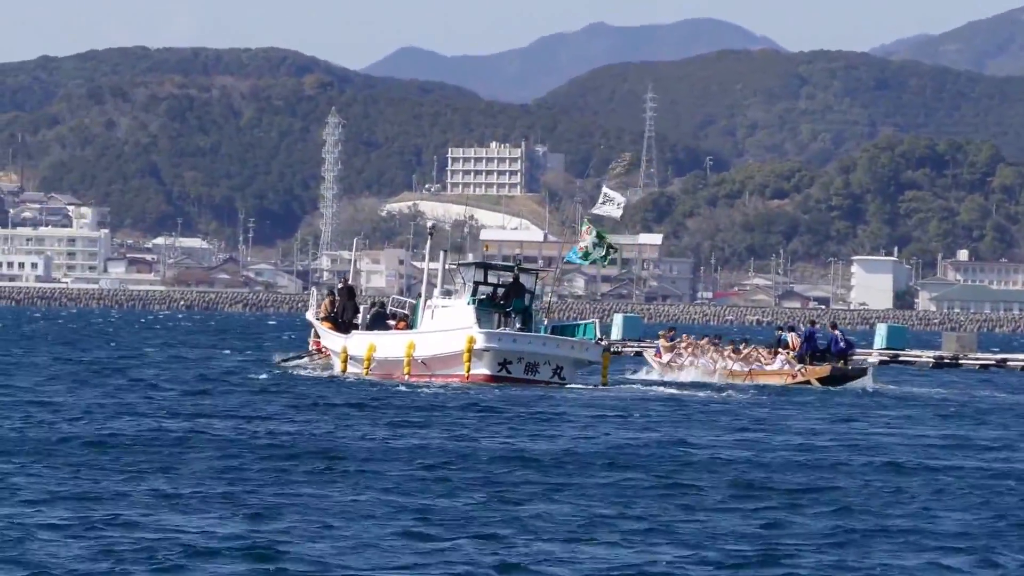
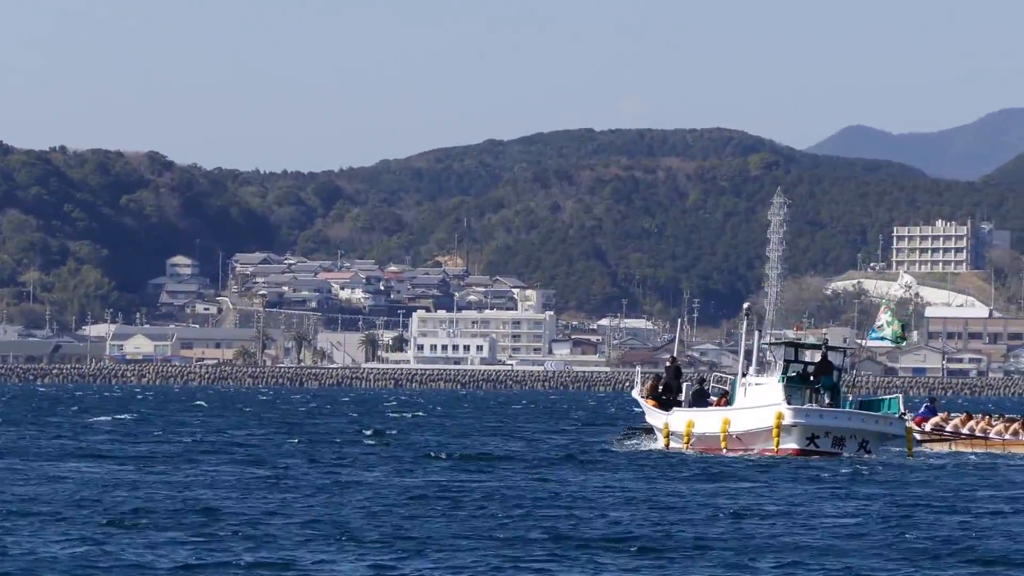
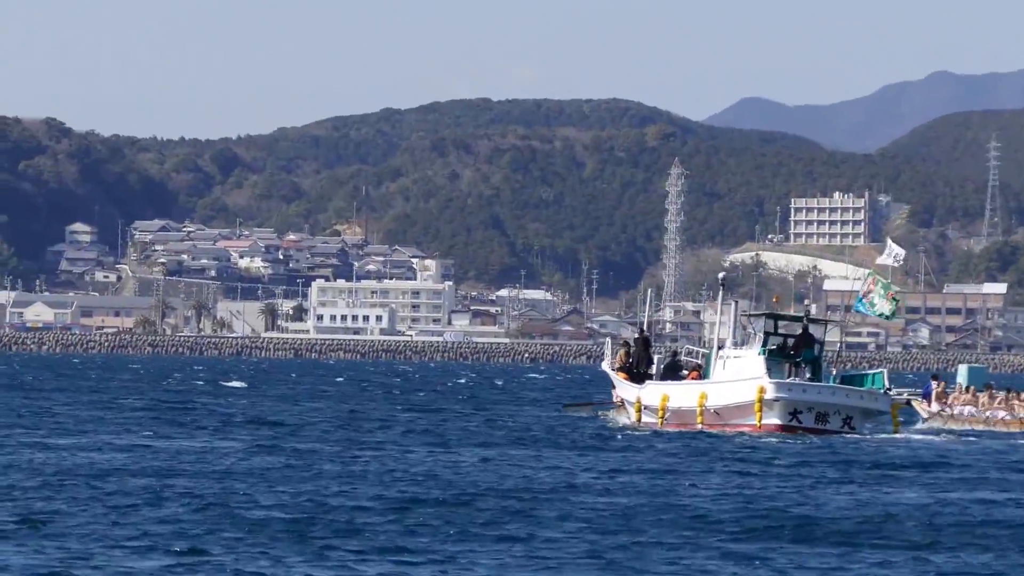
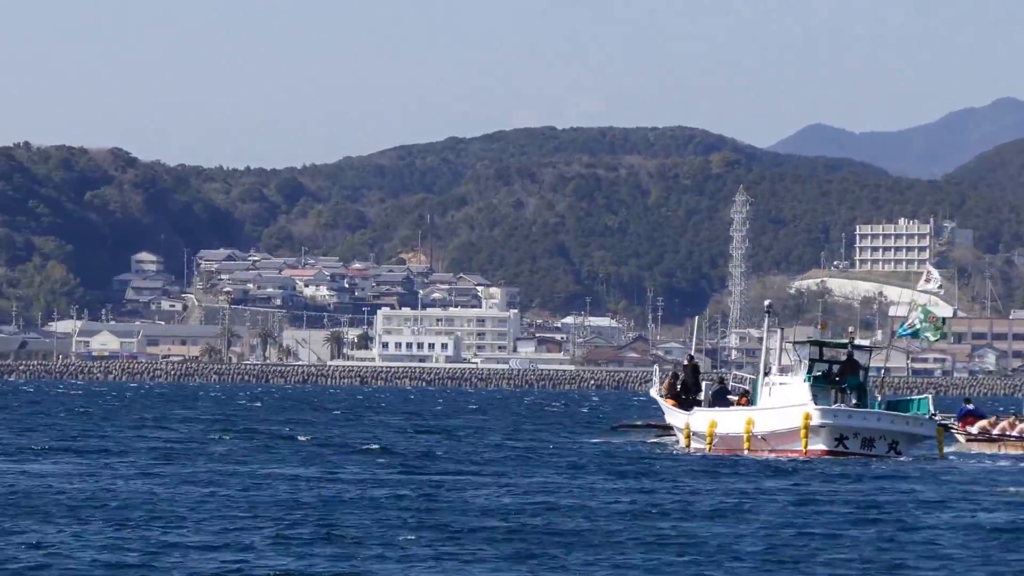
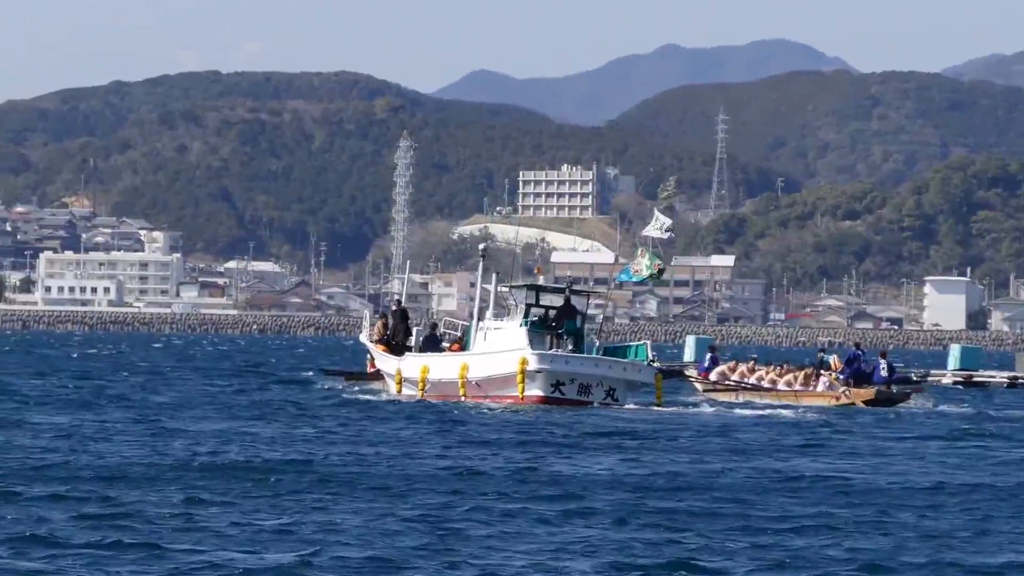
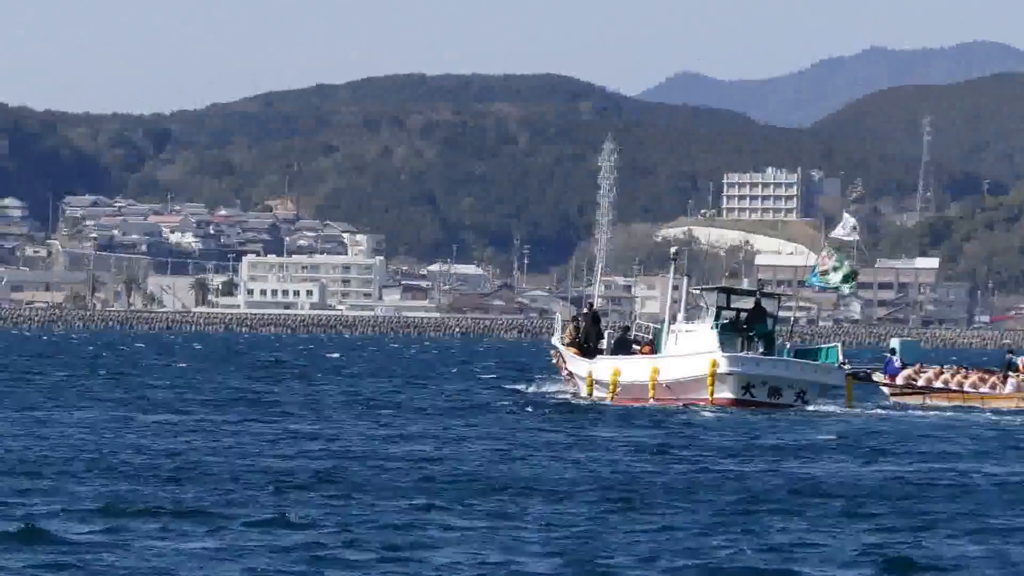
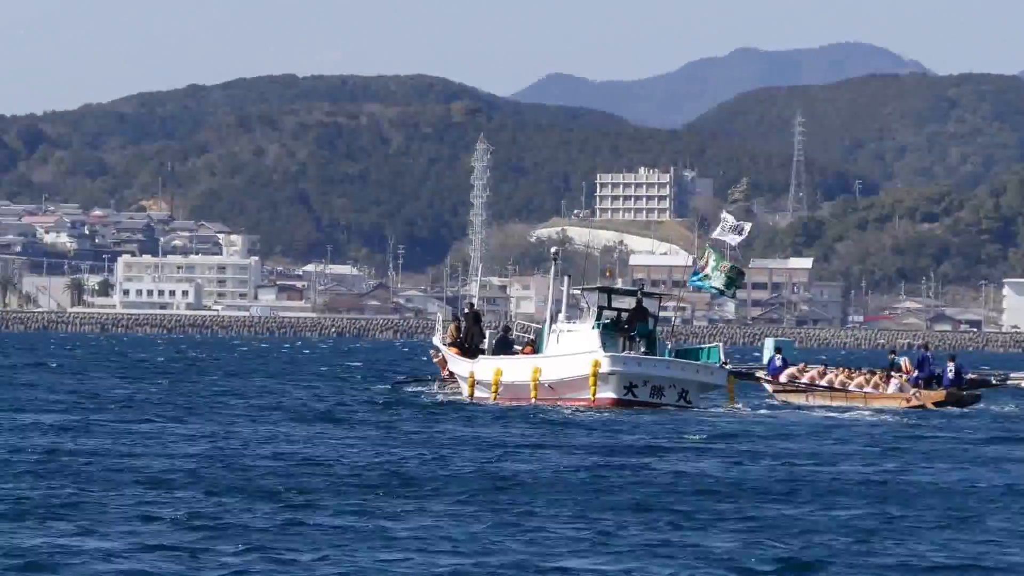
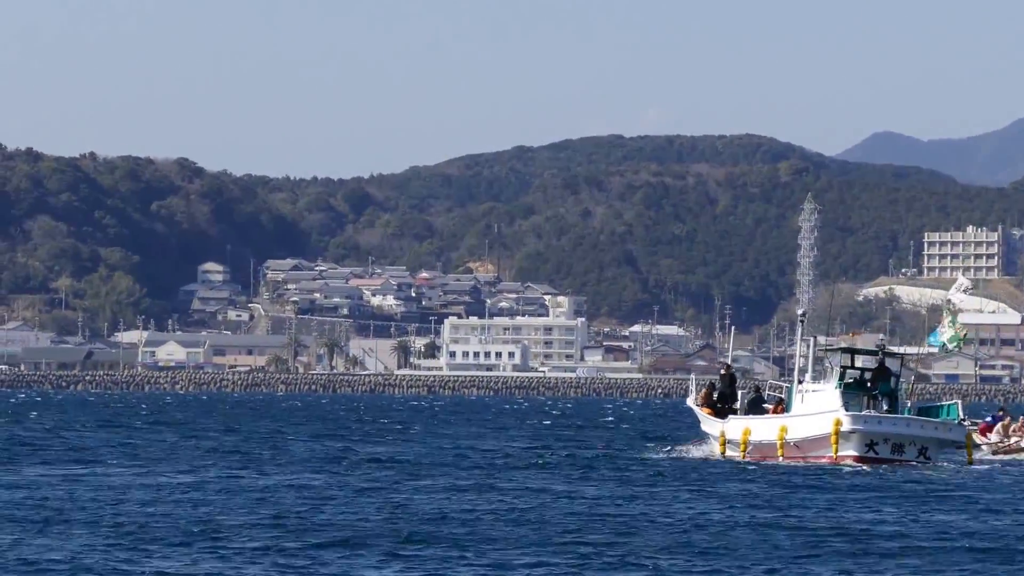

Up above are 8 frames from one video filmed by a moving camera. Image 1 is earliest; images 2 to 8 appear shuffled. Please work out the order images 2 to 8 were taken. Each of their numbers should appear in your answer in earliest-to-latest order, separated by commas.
5, 7, 6, 3, 4, 8, 2
